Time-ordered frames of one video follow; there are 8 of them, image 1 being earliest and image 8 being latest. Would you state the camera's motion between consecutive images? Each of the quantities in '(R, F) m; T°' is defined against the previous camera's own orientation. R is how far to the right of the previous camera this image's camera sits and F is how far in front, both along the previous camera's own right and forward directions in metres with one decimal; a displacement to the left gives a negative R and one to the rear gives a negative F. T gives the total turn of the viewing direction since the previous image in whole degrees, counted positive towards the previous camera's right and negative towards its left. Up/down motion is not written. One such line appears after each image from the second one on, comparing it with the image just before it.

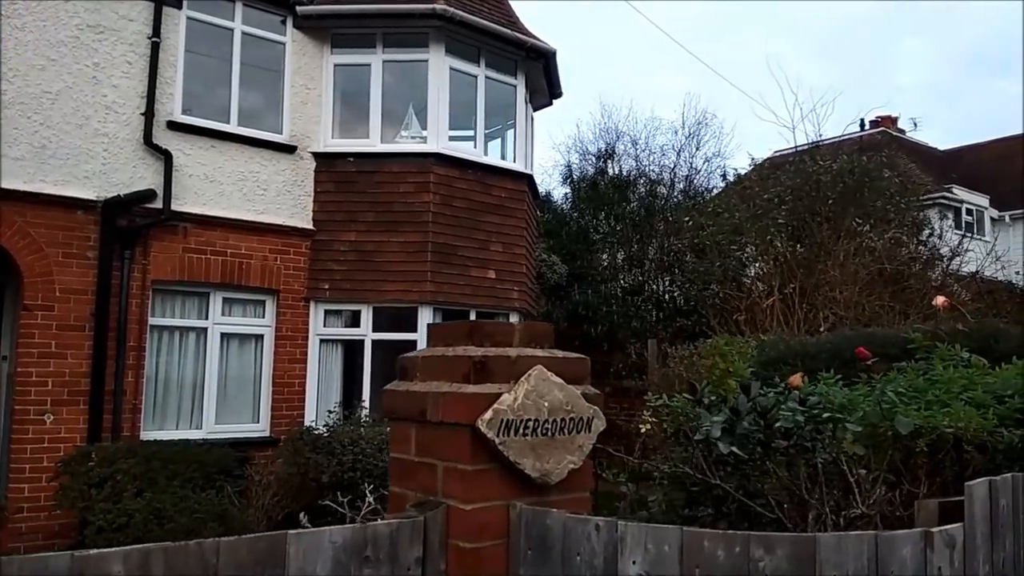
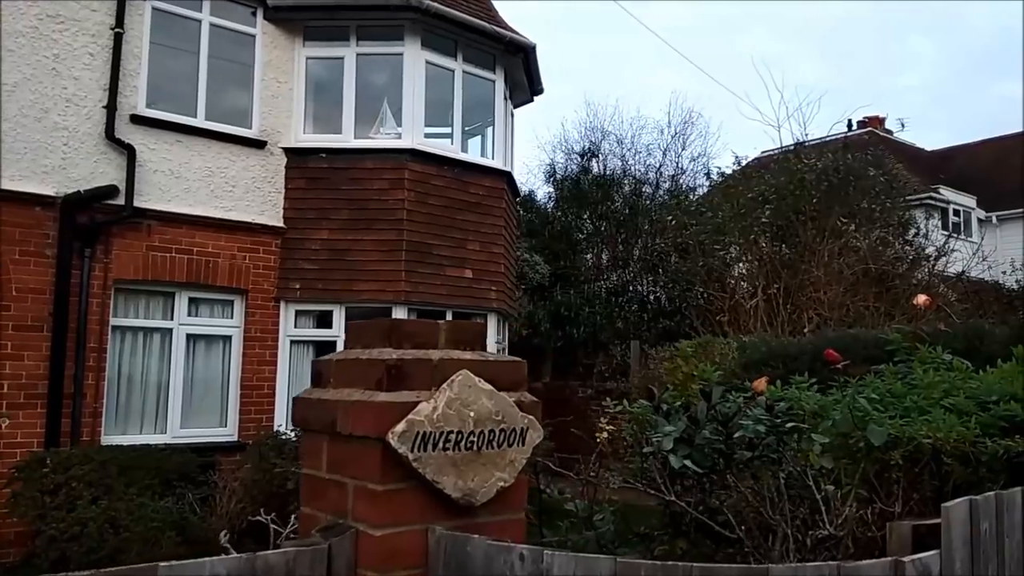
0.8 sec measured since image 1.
(+0.2, +0.3) m; +1°
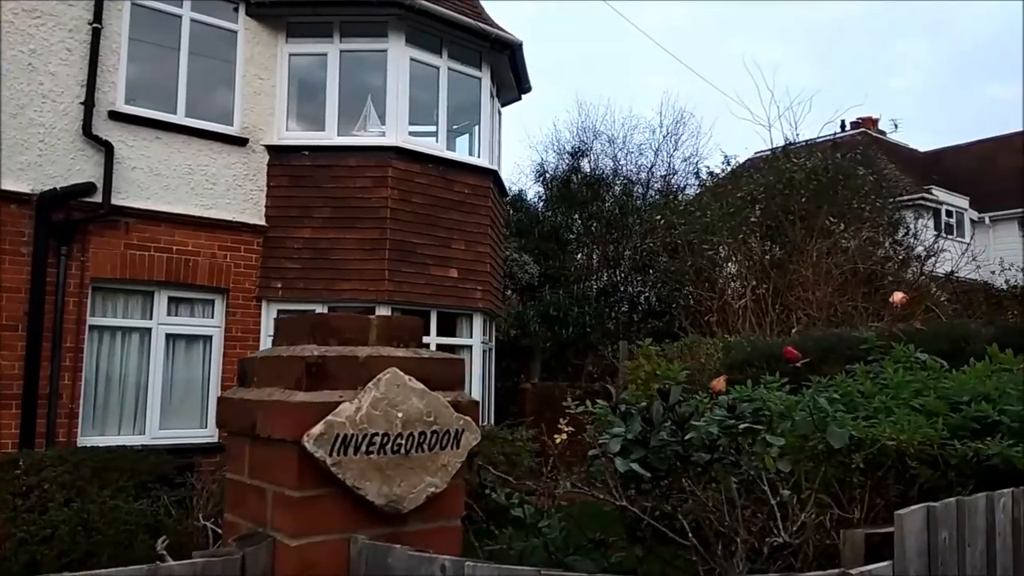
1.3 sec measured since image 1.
(+0.1, +0.1) m; 0°
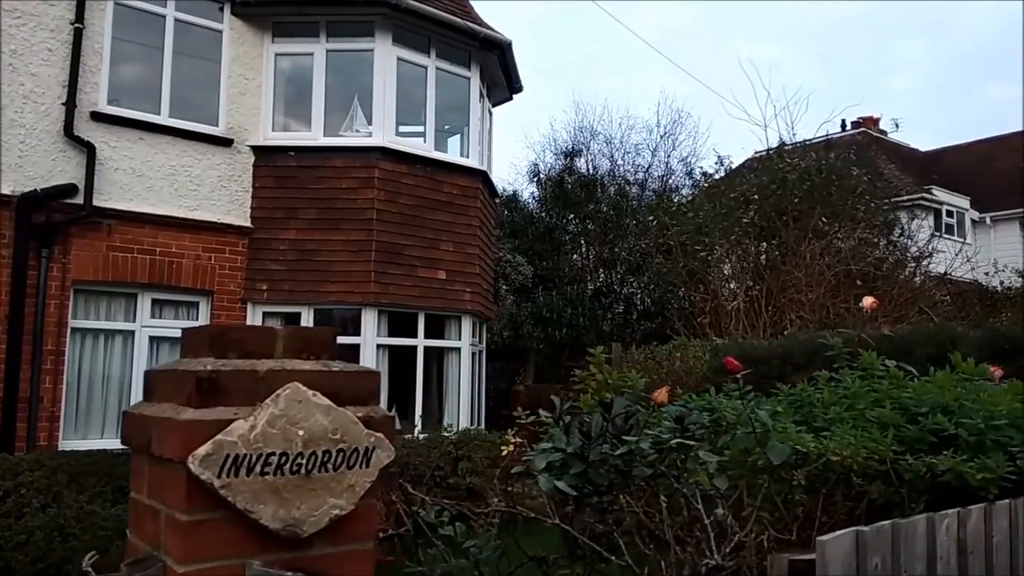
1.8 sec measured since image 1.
(+0.2, +0.1) m; 0°
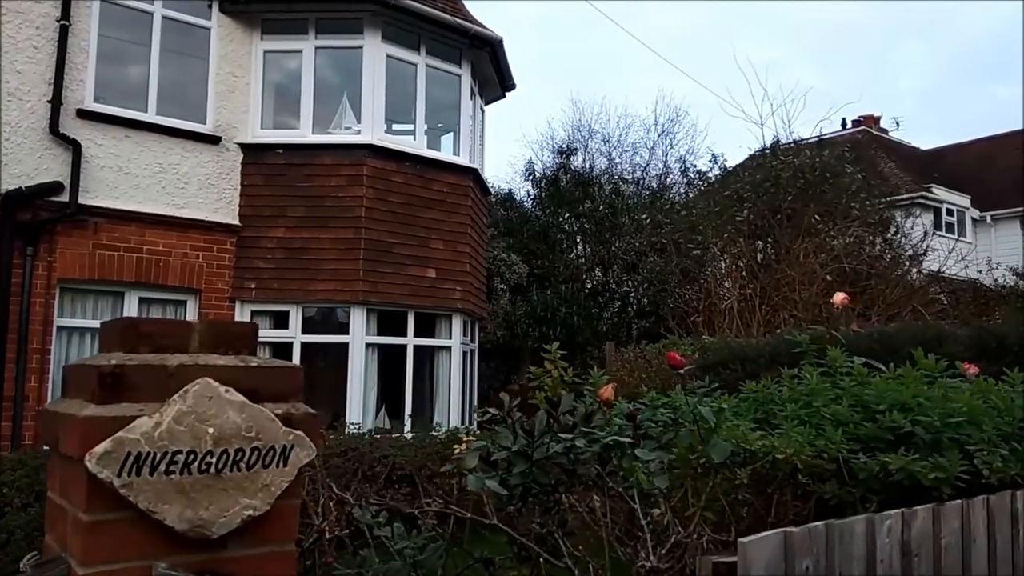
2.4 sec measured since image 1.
(+0.2, +0.1) m; 0°
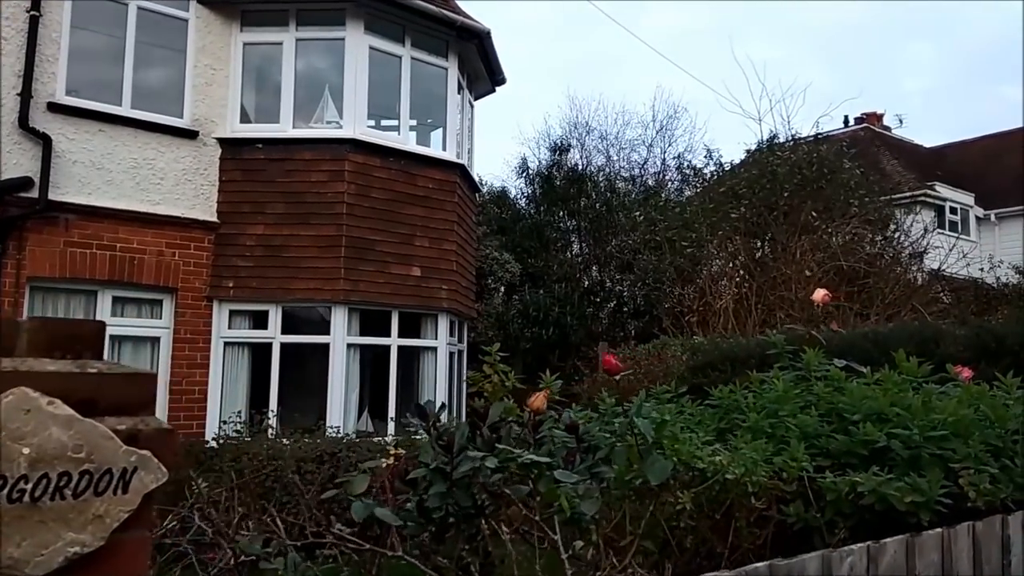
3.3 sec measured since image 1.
(+0.2, +0.3) m; 0°
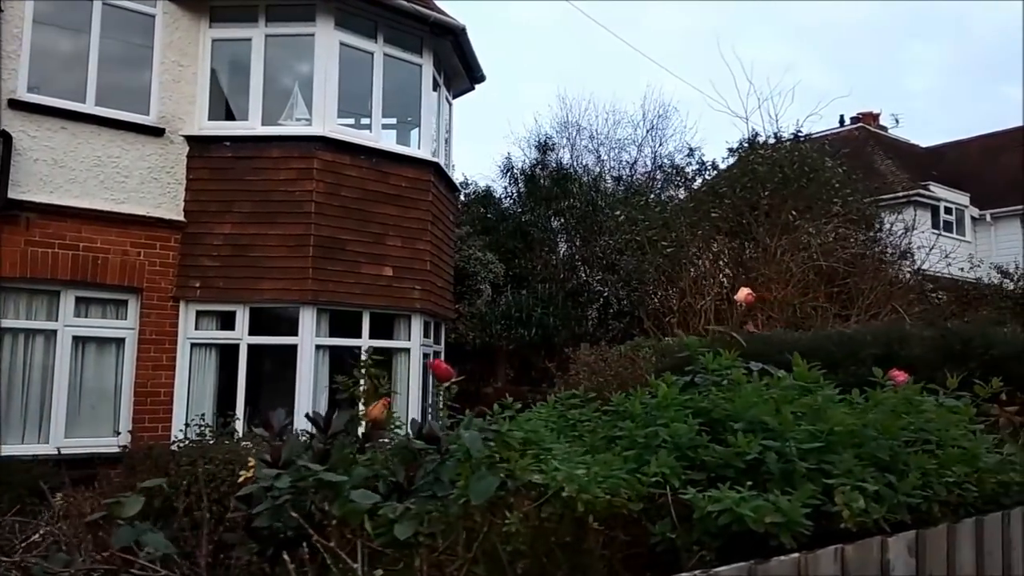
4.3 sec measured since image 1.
(+0.3, +0.2) m; 0°
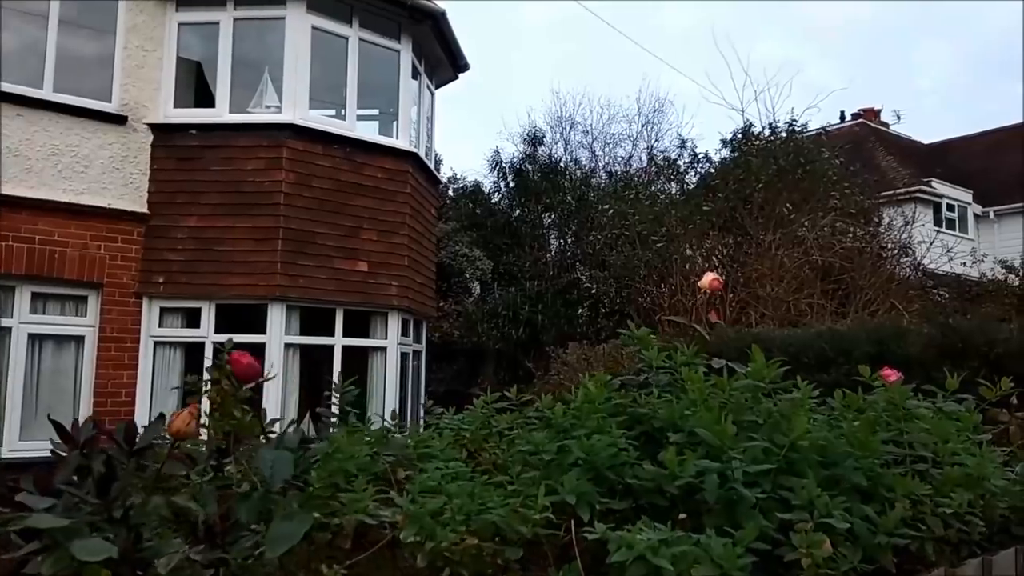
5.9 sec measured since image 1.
(+0.2, +0.4) m; 0°
